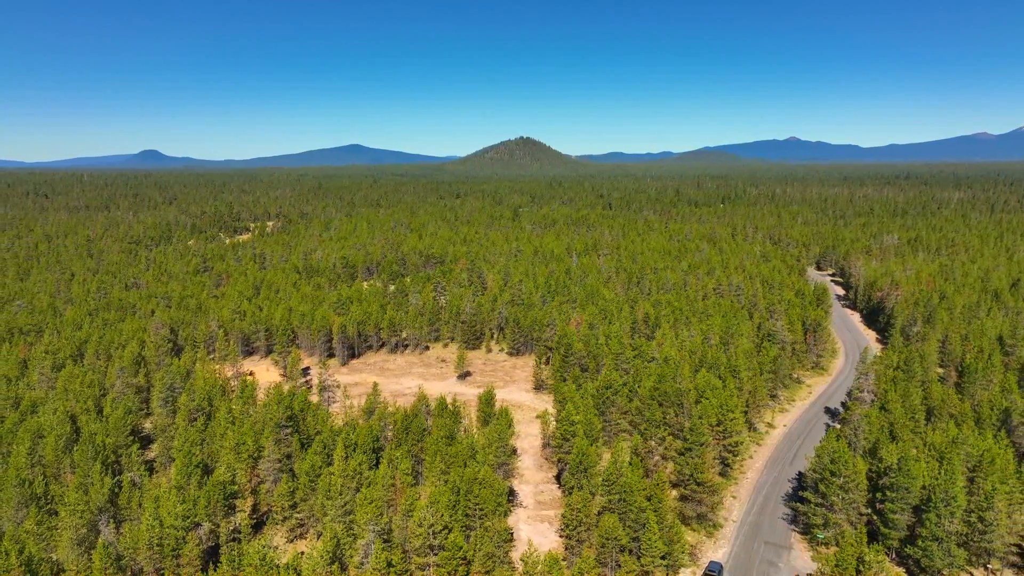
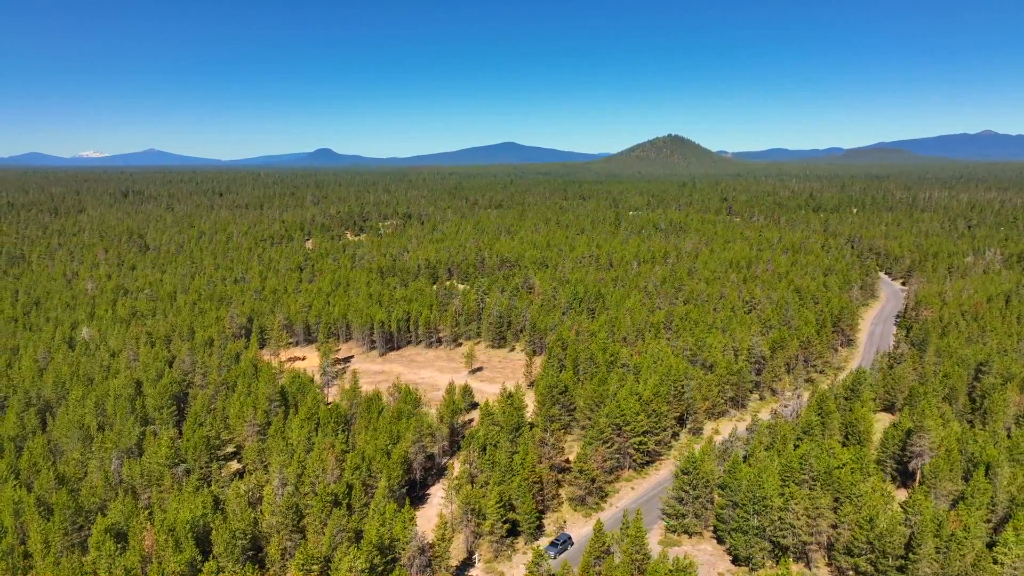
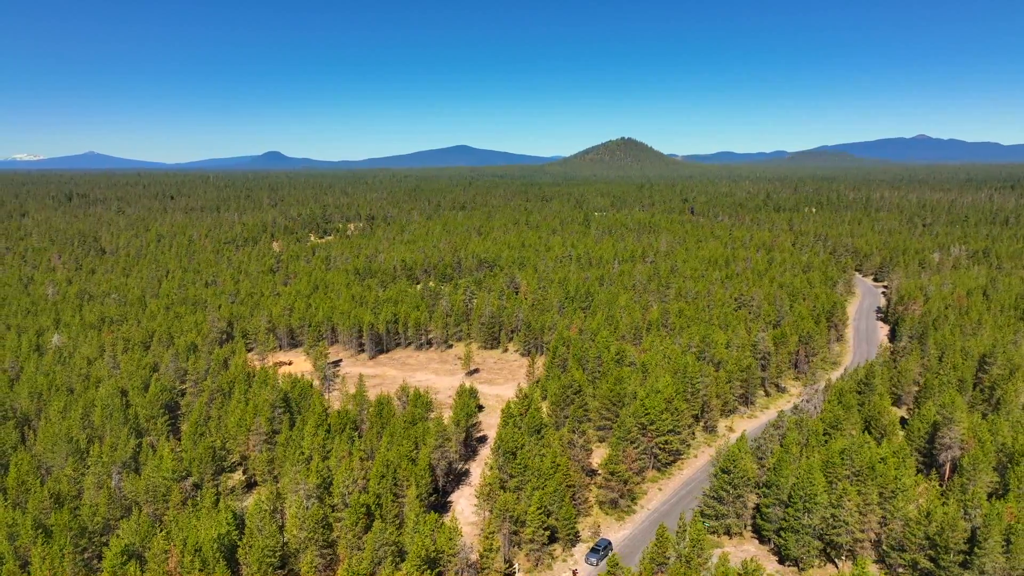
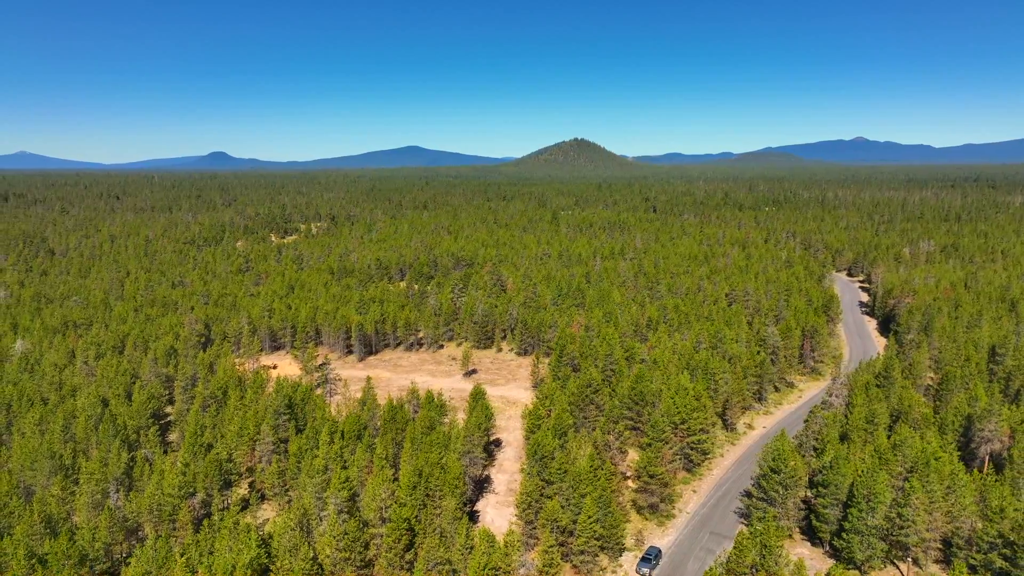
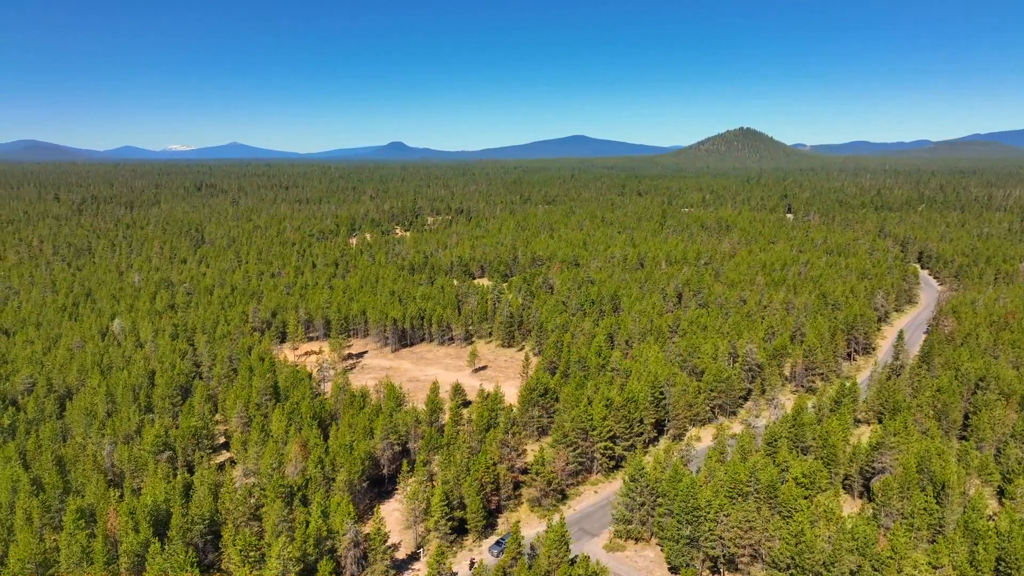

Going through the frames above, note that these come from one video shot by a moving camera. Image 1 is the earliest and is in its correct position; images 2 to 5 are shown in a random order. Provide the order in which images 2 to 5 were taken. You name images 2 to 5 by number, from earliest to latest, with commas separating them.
4, 3, 2, 5
